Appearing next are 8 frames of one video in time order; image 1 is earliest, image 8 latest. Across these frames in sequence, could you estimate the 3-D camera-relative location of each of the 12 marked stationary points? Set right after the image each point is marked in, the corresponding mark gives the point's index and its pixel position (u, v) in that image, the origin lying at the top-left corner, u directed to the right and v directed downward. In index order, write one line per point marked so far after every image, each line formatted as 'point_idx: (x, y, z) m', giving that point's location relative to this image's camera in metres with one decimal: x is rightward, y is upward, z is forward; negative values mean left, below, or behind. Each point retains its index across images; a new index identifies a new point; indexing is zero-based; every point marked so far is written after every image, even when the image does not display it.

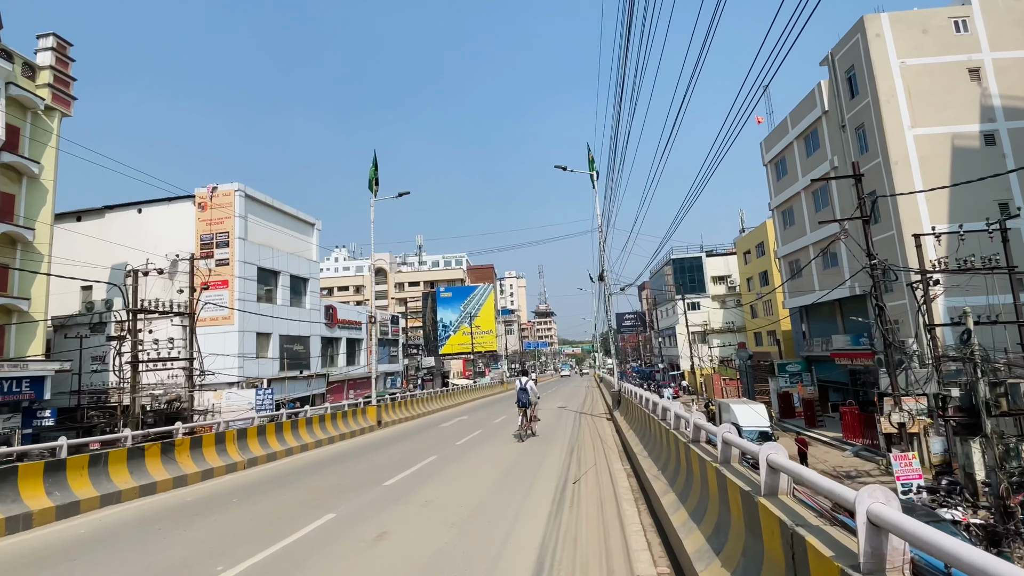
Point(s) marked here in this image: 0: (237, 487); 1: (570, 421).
0: (-5.0, -3.6, +9.3) m
1: (+1.8, -4.4, +16.9) m
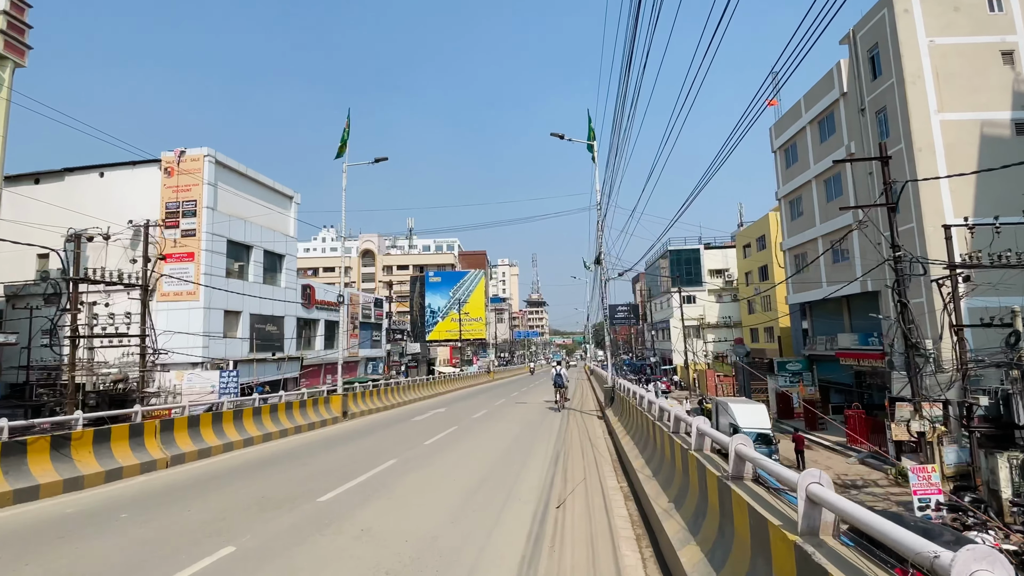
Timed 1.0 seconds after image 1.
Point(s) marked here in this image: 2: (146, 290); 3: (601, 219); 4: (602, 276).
0: (-5.5, -3.0, +7.6) m
1: (+1.3, -3.9, +15.2) m
2: (-13.5, -0.1, +18.8) m
3: (+2.6, +2.1, +15.0) m
4: (+2.8, +0.3, +15.8) m
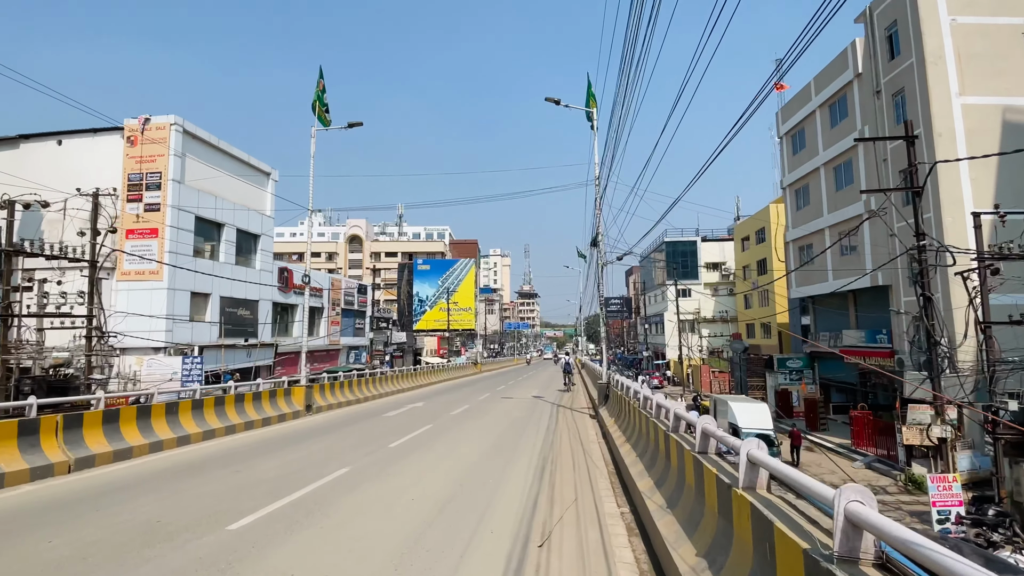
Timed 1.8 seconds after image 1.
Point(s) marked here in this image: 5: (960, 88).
0: (-5.8, -2.6, +6.0) m
1: (+0.8, -3.5, +13.8) m
2: (-13.9, +0.7, +17.0) m
3: (+2.3, +2.5, +13.4) m
4: (+2.4, +0.7, +14.2) m
5: (+16.3, +7.2, +18.6) m
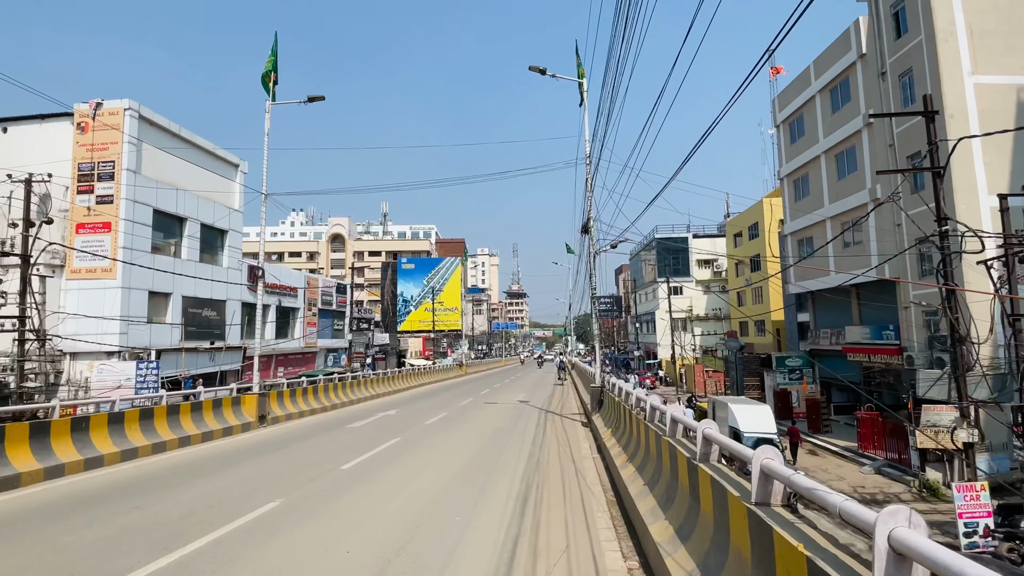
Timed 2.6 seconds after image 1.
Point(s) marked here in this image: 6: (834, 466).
0: (-6.1, -2.4, +4.3) m
1: (+0.4, -3.3, +12.2) m
2: (-14.4, +0.8, +15.2) m
3: (+1.8, +2.7, +12.0) m
4: (+1.9, +0.9, +12.8) m
5: (+15.7, +7.5, +17.4) m
6: (+11.9, -6.6, +18.9) m
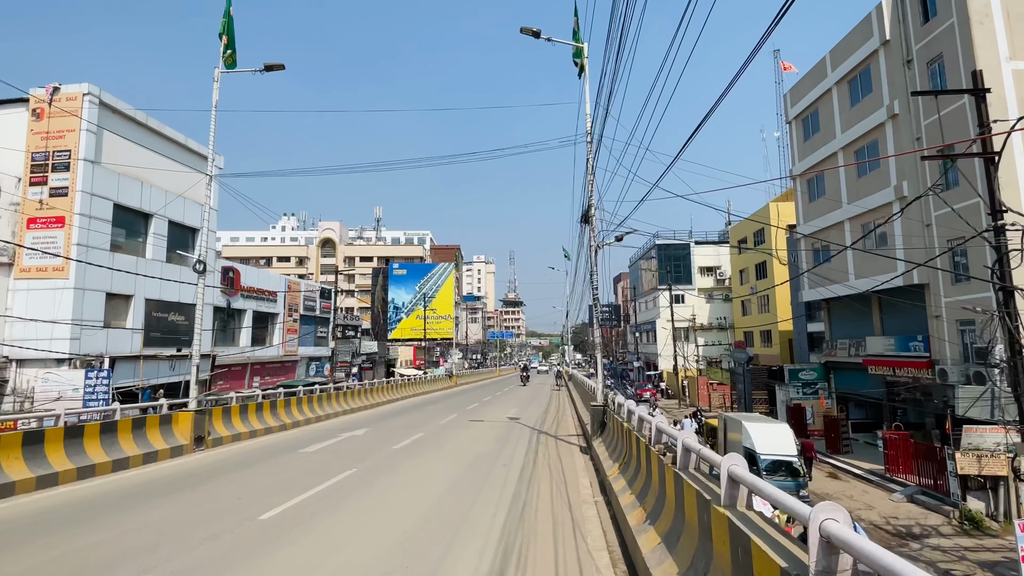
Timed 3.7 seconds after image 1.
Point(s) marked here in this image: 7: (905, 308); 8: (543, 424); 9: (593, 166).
0: (-6.3, -2.2, +2.4) m
1: (+0.1, -3.3, +10.4) m
2: (-14.7, +0.8, +13.3) m
3: (+1.6, +2.7, +10.2) m
4: (+1.7, +0.9, +11.0) m
5: (+15.4, +7.3, +15.8) m
6: (+11.5, -6.8, +17.0) m
7: (+14.8, -0.7, +19.2) m
8: (+0.8, -3.8, +13.9) m
9: (+1.6, +2.4, +10.1) m
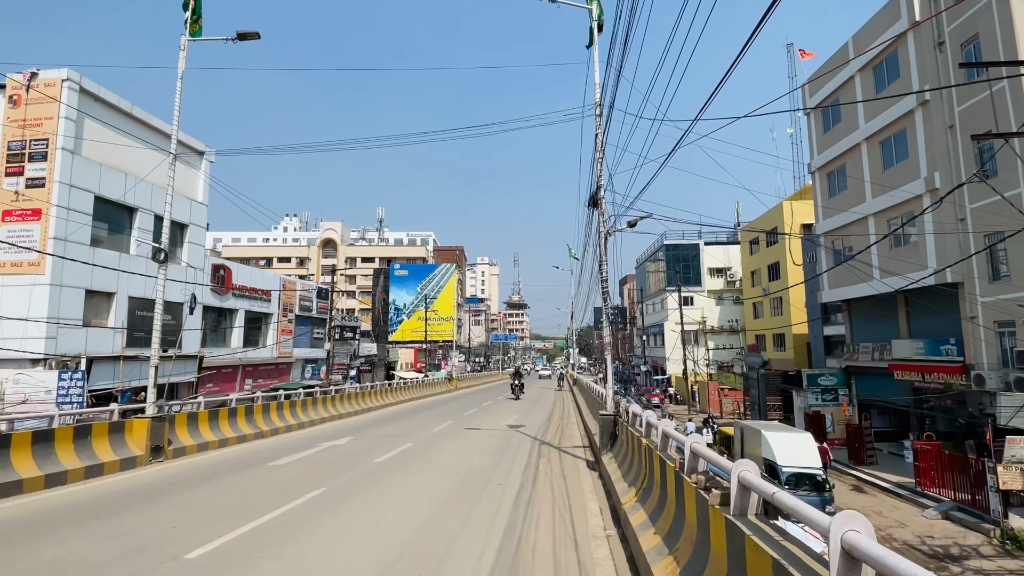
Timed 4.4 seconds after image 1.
0: (-6.4, -2.0, +1.3) m
1: (+0.1, -3.1, +9.2) m
2: (-14.7, +1.0, +12.3) m
3: (+1.6, +2.8, +9.0) m
4: (+1.6, +1.0, +9.8) m
5: (+15.5, +7.4, +14.5) m
6: (+11.5, -6.8, +15.7) m
7: (+14.9, -0.7, +17.9) m
8: (+0.8, -3.6, +12.7) m
9: (+1.6, +2.6, +8.9) m
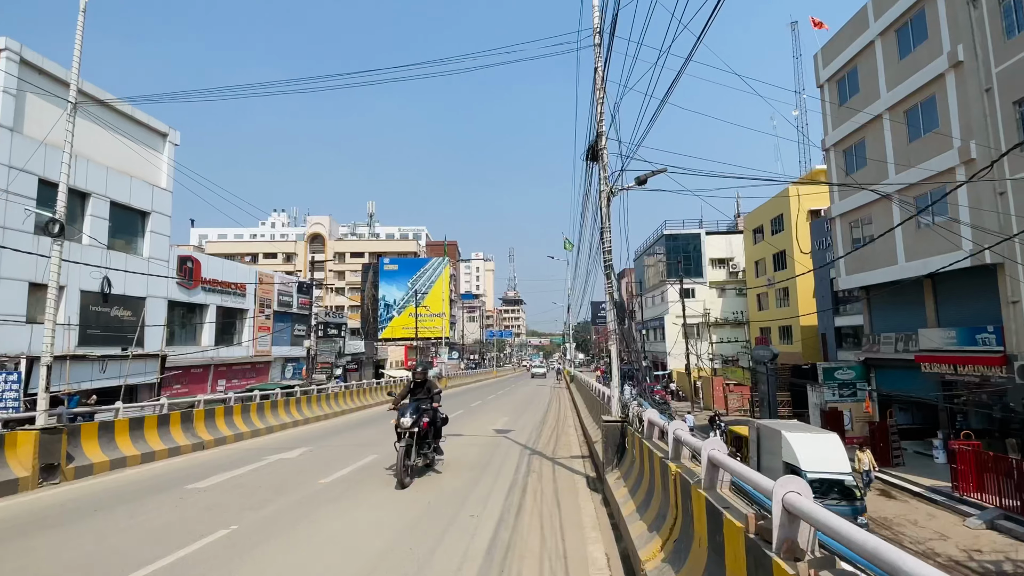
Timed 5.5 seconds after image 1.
0: (-6.6, -1.8, -0.5) m
1: (-0.2, -2.8, +7.4) m
2: (-15.0, +1.2, +10.4) m
3: (+1.2, +3.2, +7.2) m
4: (+1.3, +1.4, +8.0) m
5: (+15.1, +7.9, +12.8) m
6: (+11.3, -6.3, +14.0) m
7: (+14.5, -0.1, +16.2) m
8: (+0.6, -3.3, +10.9) m
9: (+1.2, +2.9, +7.1) m
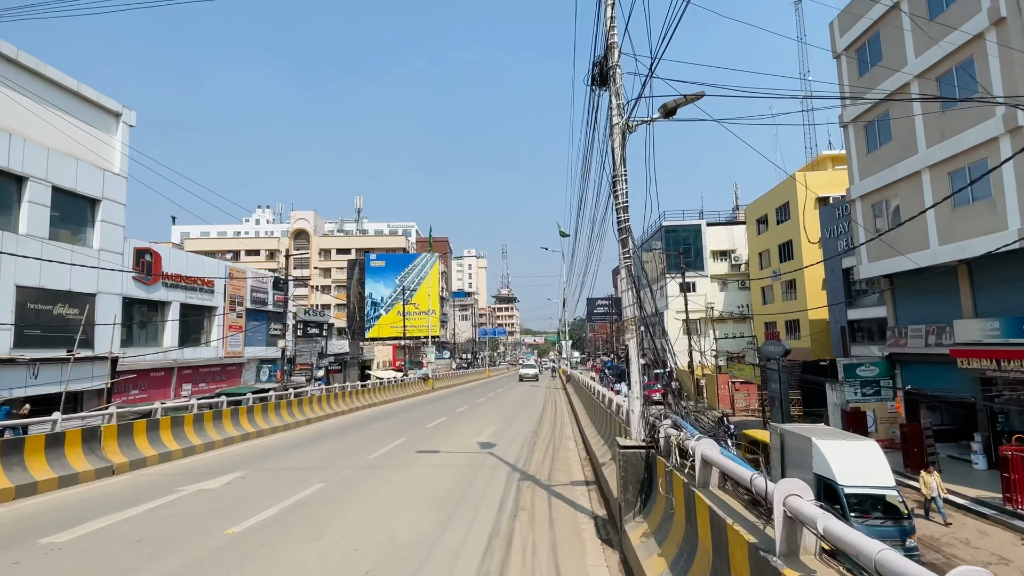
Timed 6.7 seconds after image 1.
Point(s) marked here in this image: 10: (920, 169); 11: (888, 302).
0: (-6.7, -1.6, -2.5) m
1: (-0.4, -2.5, +5.4) m
2: (-15.3, +1.4, +8.3) m
3: (+1.0, +3.5, +5.3) m
4: (+1.1, +1.7, +6.1) m
5: (+14.7, +8.3, +11.0) m
6: (+11.0, -5.9, +12.2) m
7: (+14.2, +0.3, +14.4) m
8: (+0.3, -3.0, +9.0) m
9: (+1.0, +3.2, +5.2) m
10: (+13.1, +3.8, +16.4) m
11: (+14.3, -0.6, +19.5) m
